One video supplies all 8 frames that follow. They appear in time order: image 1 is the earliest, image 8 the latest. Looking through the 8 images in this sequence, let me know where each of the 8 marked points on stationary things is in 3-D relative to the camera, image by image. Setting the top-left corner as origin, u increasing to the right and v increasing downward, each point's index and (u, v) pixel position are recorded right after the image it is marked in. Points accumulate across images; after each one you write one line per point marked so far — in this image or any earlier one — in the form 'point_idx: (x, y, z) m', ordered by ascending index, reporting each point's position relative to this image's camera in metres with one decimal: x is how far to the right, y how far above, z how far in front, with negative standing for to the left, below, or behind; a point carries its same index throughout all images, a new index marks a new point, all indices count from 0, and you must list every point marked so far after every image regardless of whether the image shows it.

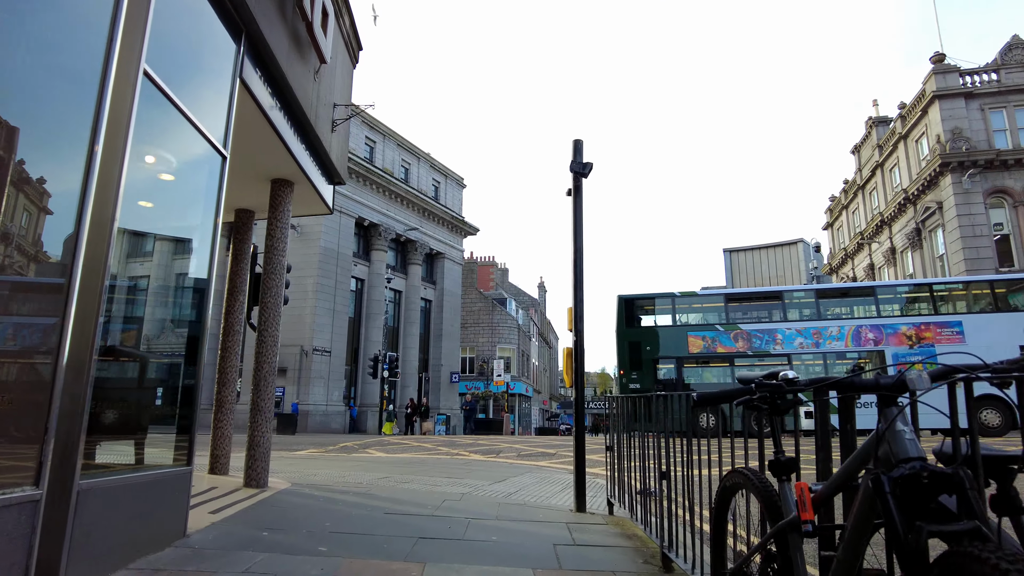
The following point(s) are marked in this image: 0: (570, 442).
0: (+1.5, -3.9, +16.2) m
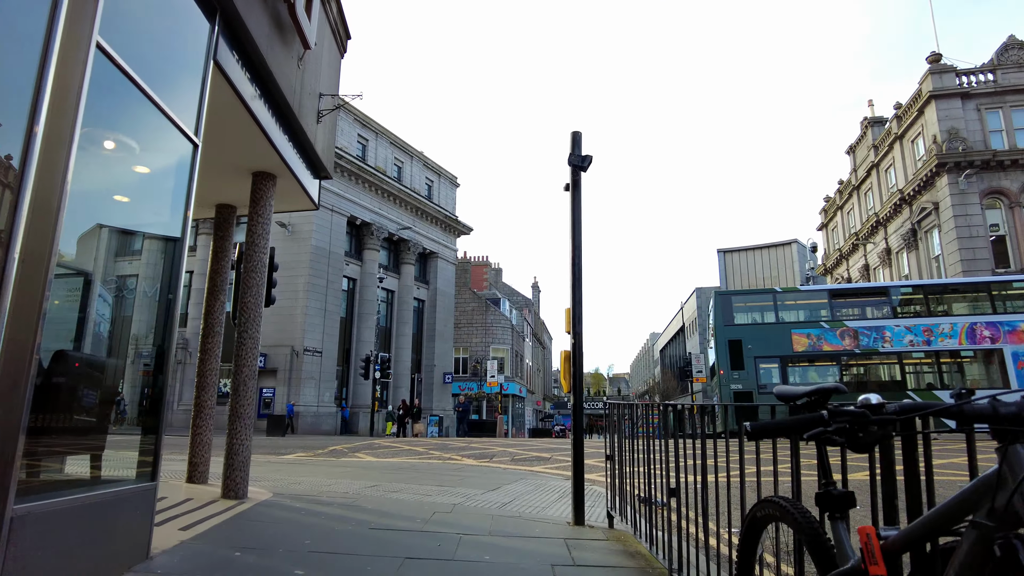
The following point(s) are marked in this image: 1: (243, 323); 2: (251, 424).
0: (+1.3, -3.9, +15.9) m
1: (-2.6, -0.3, +6.1) m
2: (-2.4, -1.3, +6.0) m
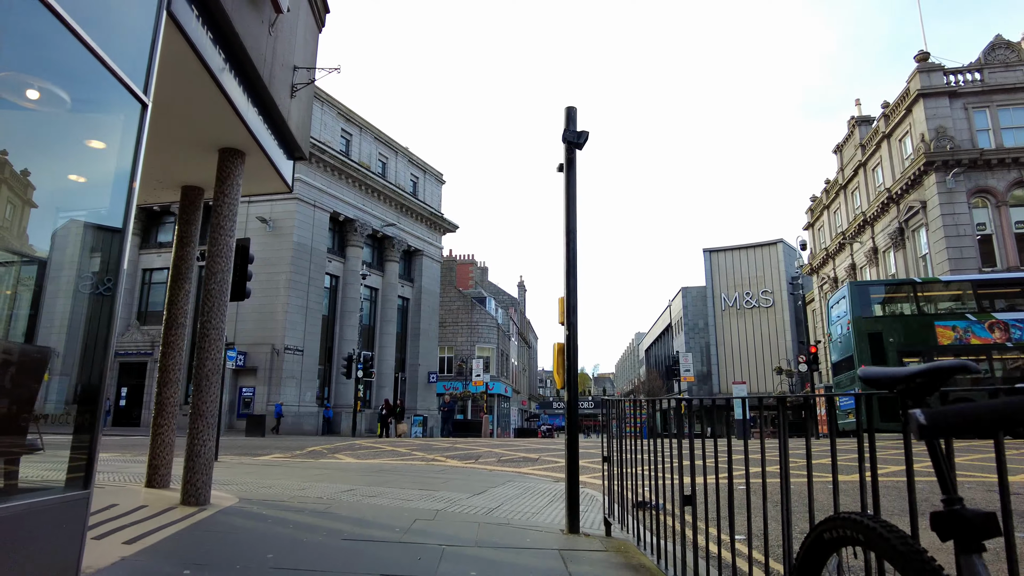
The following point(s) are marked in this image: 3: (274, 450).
0: (+1.0, -3.8, +15.4) m
1: (-2.7, -0.2, +5.6) m
2: (-2.5, -1.1, +5.4) m
3: (-5.2, -3.5, +14.1) m
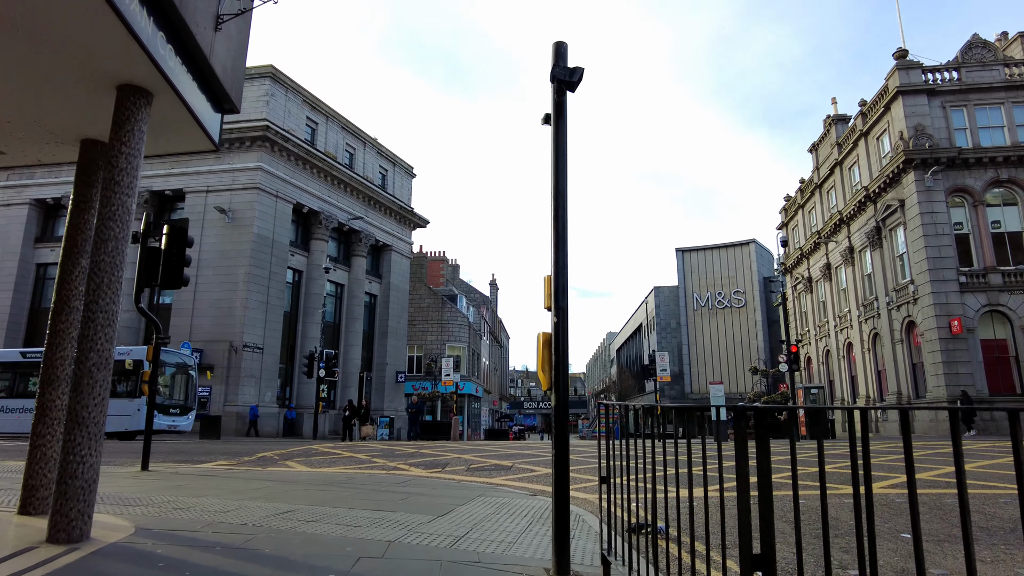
0: (+0.3, -3.6, +14.4) m
1: (-2.8, 0.0, +4.4) m
2: (-2.7, -1.0, +4.2) m
3: (-5.8, -3.3, +12.7) m
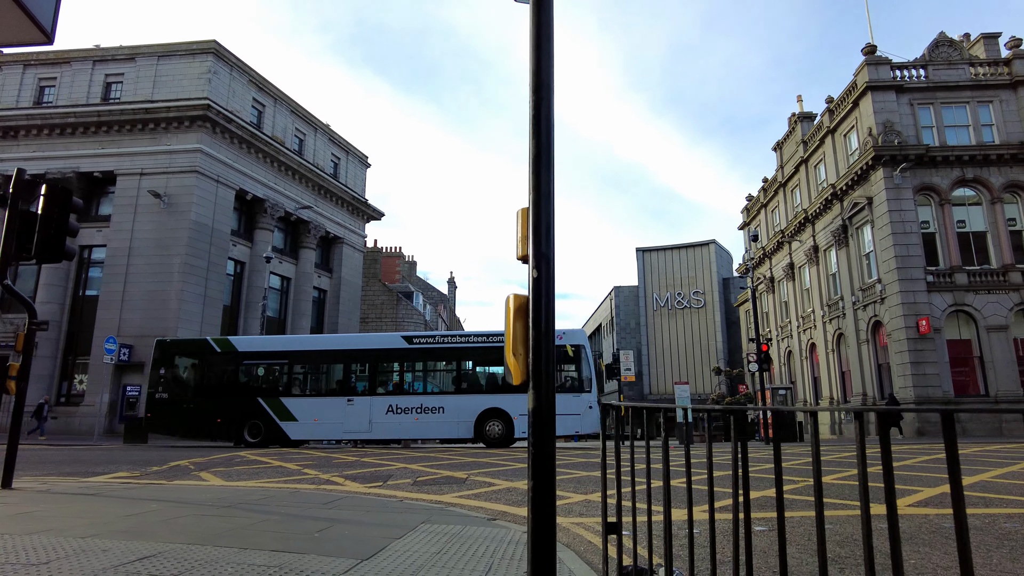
0: (-0.6, -3.4, +12.8) m
1: (-3.0, +0.3, +2.6) m
2: (-2.9, -0.7, +2.5) m
3: (-6.6, -3.0, +10.8) m
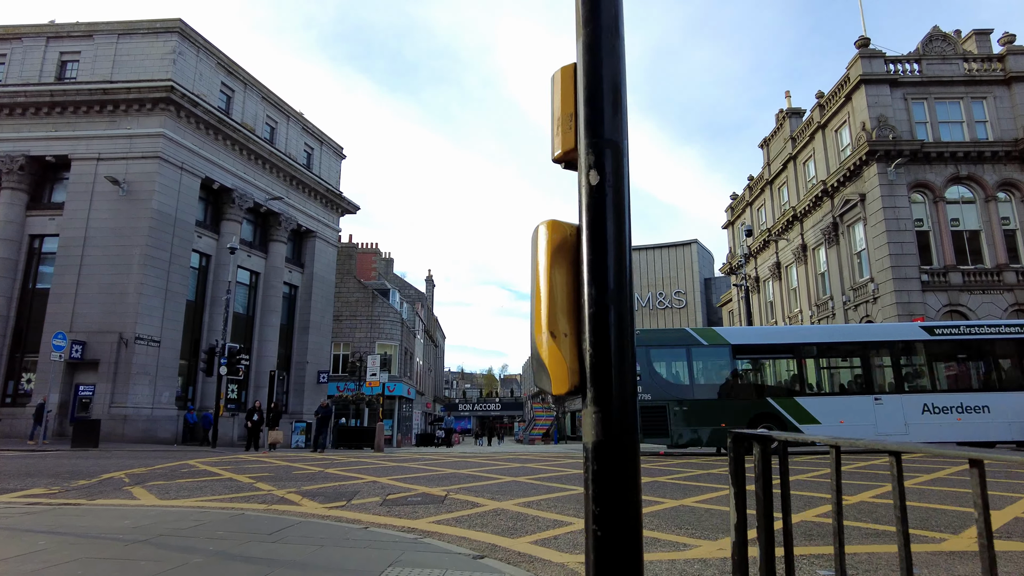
0: (-0.9, -3.2, +11.5) m
1: (-2.9, +0.5, +1.3) m
2: (-2.8, -0.5, +1.1) m
3: (-6.8, -2.8, +9.3) m
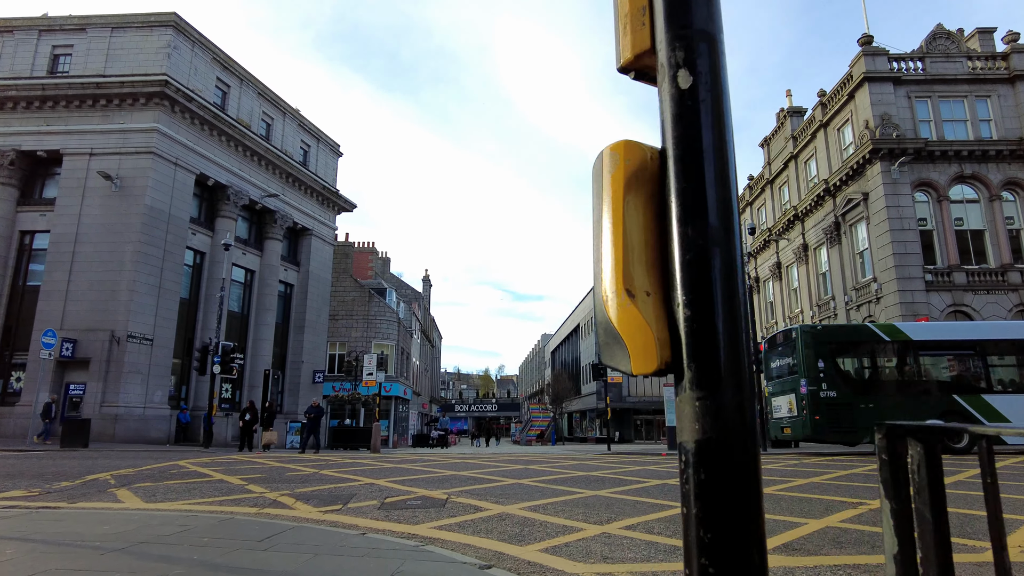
0: (-0.8, -3.1, +11.1) m
1: (-2.8, +0.6, +0.9) m
2: (-2.7, -0.4, +0.7) m
3: (-6.8, -2.7, +8.9) m
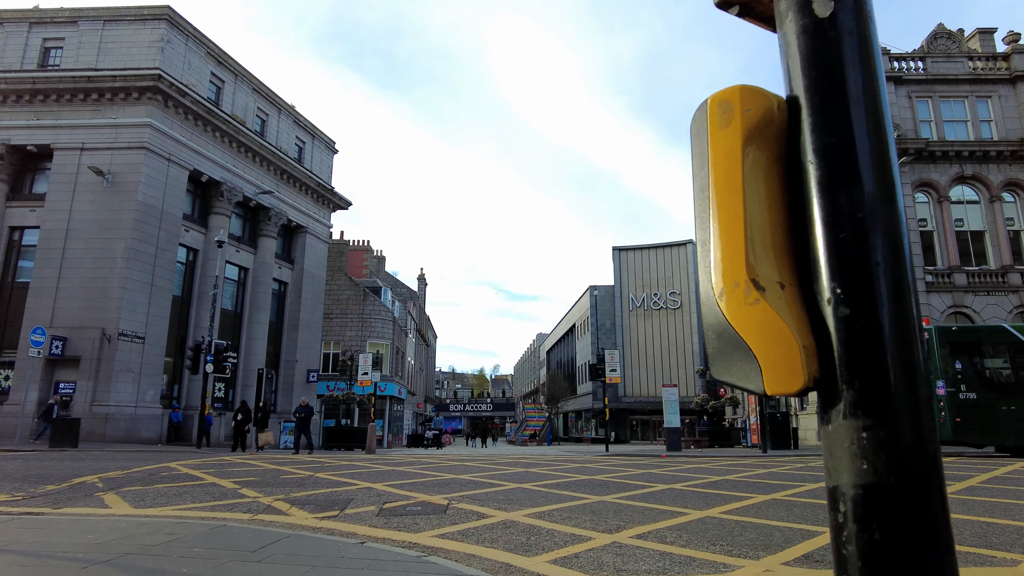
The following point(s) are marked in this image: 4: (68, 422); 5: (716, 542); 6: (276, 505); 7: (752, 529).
0: (-0.8, -3.1, +10.9) m
1: (-2.7, +0.6, +0.6) m
2: (-2.6, -0.3, +0.5) m
3: (-6.7, -2.6, +8.6) m
4: (-13.6, -4.1, +19.5) m
5: (+1.7, -2.1, +5.4) m
6: (-2.7, -2.4, +7.3) m
7: (+2.2, -2.2, +5.8) m
